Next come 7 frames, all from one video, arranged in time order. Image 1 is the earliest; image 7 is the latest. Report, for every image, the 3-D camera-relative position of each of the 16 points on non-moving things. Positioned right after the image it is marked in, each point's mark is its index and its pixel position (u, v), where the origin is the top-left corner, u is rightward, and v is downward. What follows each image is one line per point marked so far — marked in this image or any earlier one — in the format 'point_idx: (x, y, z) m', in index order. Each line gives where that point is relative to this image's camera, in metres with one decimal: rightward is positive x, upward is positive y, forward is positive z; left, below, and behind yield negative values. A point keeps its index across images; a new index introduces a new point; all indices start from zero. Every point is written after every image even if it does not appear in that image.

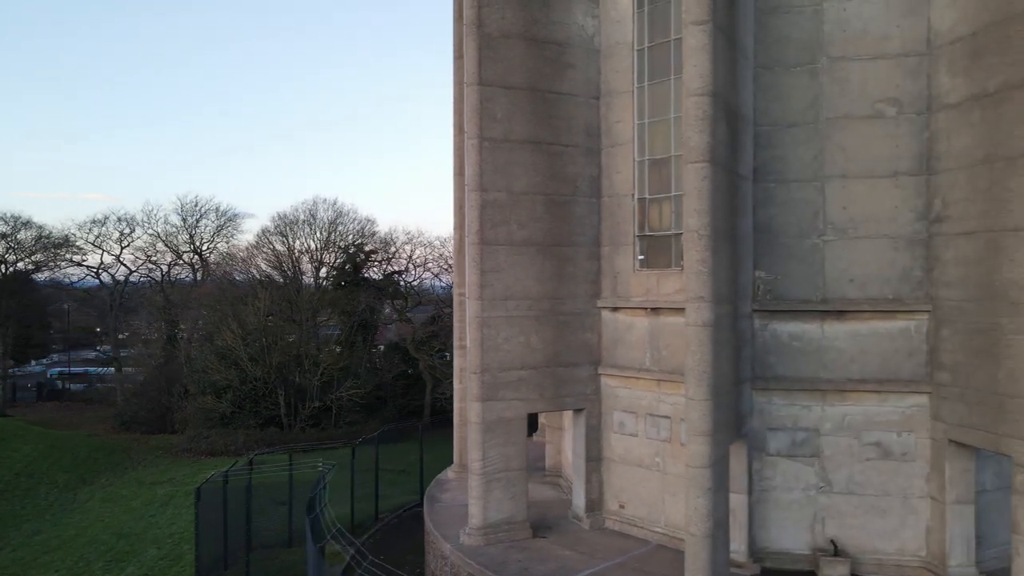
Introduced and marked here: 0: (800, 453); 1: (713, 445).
0: (+6.3, -3.6, +8.9) m
1: (+3.6, -2.8, +7.4) m
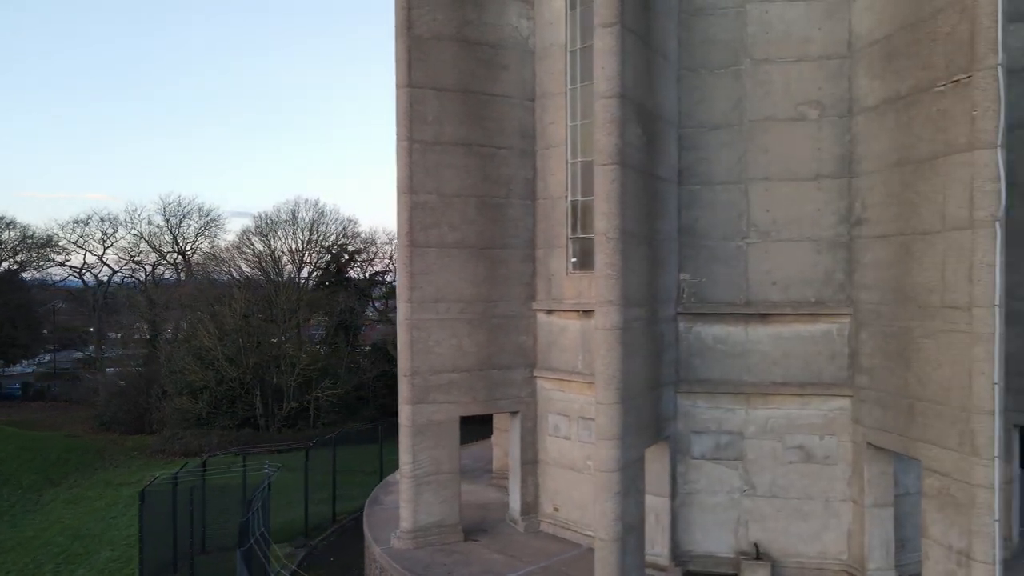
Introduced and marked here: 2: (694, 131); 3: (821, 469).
0: (+4.6, -3.6, +8.9) m
1: (+2.0, -2.9, +7.3) m
2: (+3.9, +3.4, +8.9) m
3: (+6.5, -3.8, +8.7) m
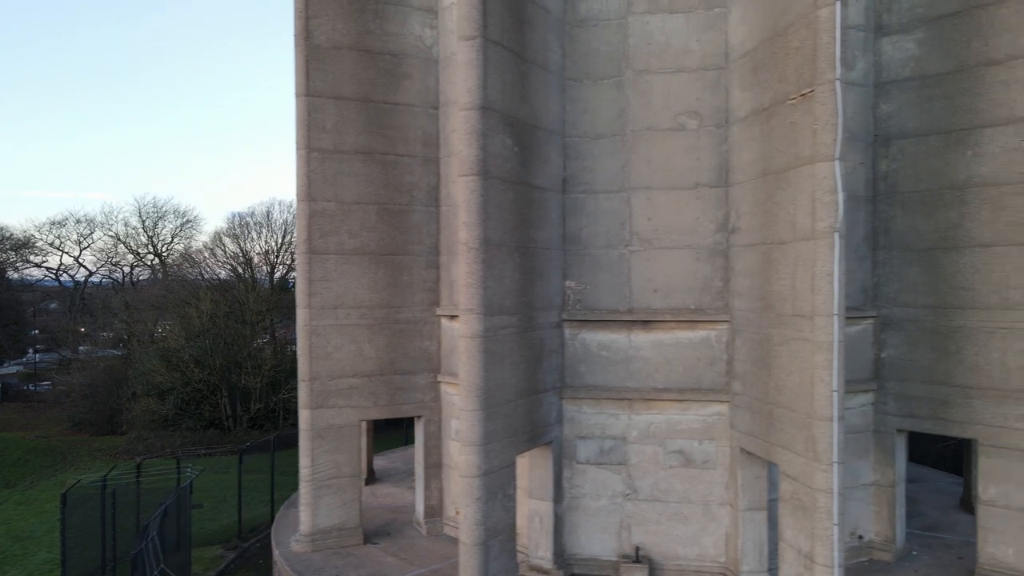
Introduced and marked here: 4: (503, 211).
0: (+2.1, -3.8, +9.0) m
1: (-0.5, -3.0, +7.5) m
2: (+1.5, +3.2, +9.1) m
3: (+4.0, -4.0, +8.8) m
4: (-0.2, +1.5, +7.8) m
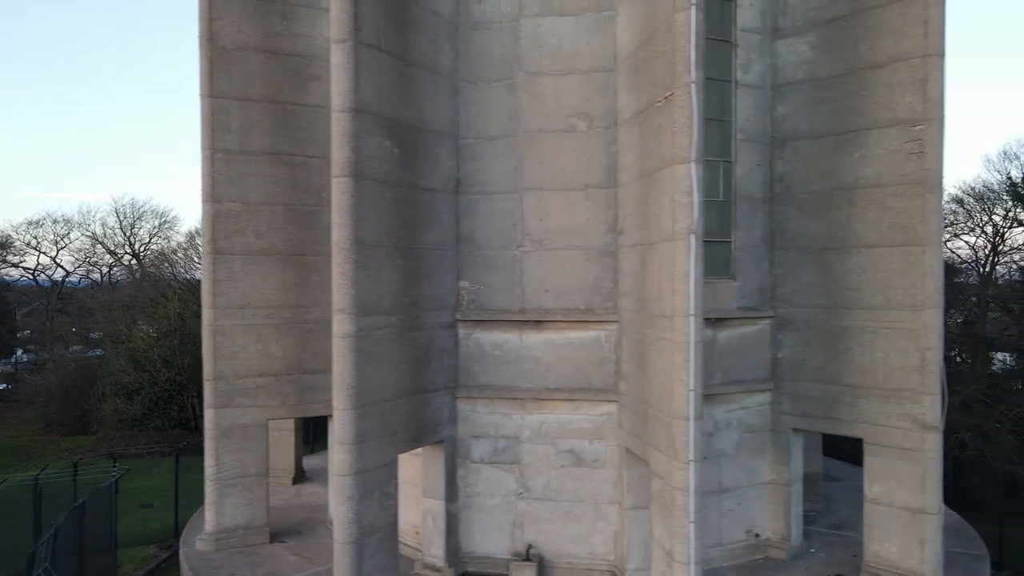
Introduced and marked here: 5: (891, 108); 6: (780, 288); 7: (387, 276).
0: (-0.2, -3.8, +9.1) m
1: (-2.8, -3.0, +7.6) m
2: (-0.9, +3.2, +9.1) m
3: (+1.7, -4.0, +8.9) m
4: (-2.5, +1.5, +7.9) m
5: (+7.9, +3.7, +8.5) m
6: (+6.3, 0.0, +9.6) m
7: (-2.4, +0.2, +8.0) m
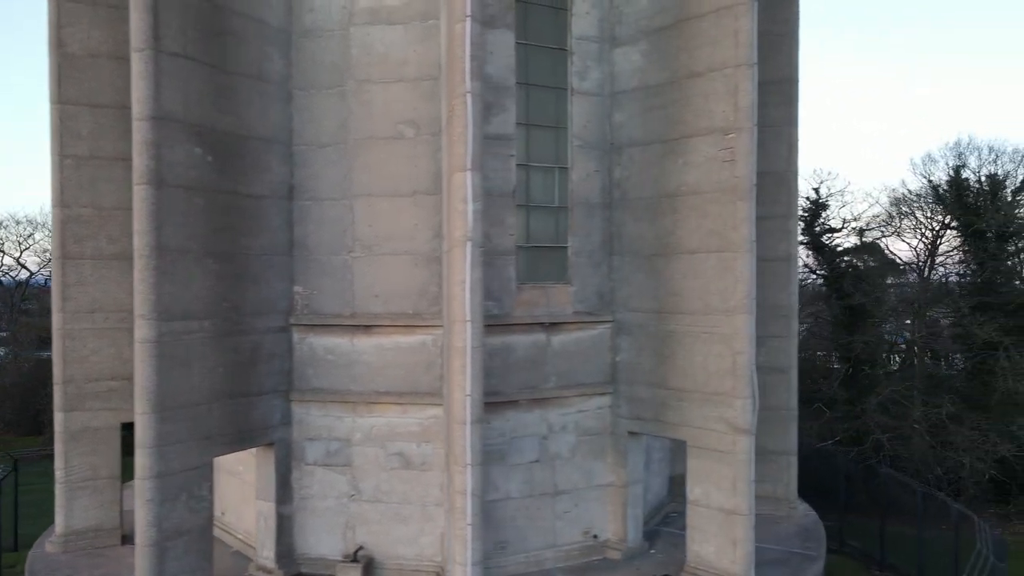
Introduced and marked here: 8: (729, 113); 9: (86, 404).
0: (-4.0, -3.9, +9.2) m
1: (-6.6, -3.1, +7.7) m
2: (-4.6, +3.1, +9.3) m
3: (-2.1, -4.1, +9.0) m
4: (-6.3, +1.3, +8.0) m
5: (+4.2, +3.6, +8.7) m
6: (+2.5, -0.1, +9.8) m
7: (-6.2, +0.1, +8.1) m
8: (+4.5, +3.6, +8.5) m
9: (-10.6, -2.9, +10.2) m
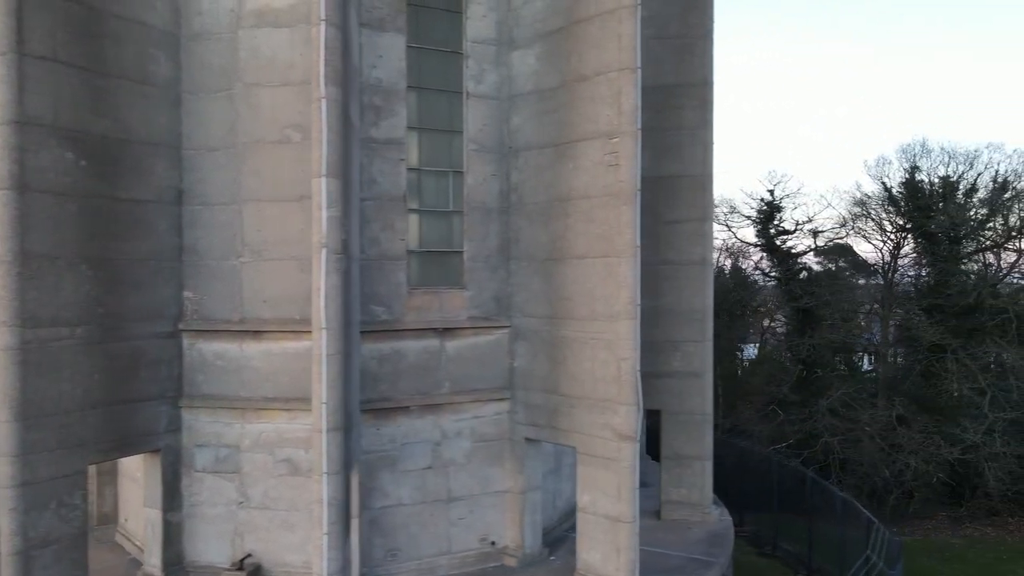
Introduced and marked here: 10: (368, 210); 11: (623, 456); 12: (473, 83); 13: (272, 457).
0: (-6.4, -4.0, +9.1) m
1: (-9.0, -3.3, +7.6) m
2: (-7.1, +3.0, +9.2) m
3: (-4.5, -4.2, +8.9) m
4: (-8.7, +1.2, +7.9) m
5: (+1.7, +3.5, +8.6) m
6: (+0.1, -0.2, +9.7) m
7: (-8.6, 0.0, +8.0) m
8: (+2.1, +3.5, +8.4) m
9: (-13.0, -3.0, +10.1) m
10: (-3.1, +1.7, +8.9) m
11: (+2.2, -3.4, +8.4) m
12: (-0.9, +4.7, +9.5) m
13: (-5.3, -3.7, +9.0) m
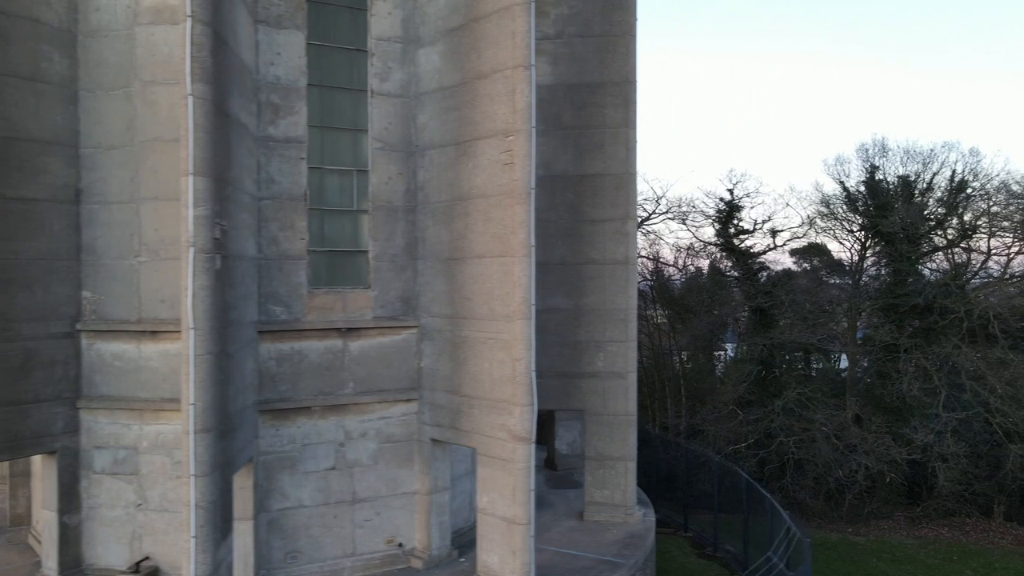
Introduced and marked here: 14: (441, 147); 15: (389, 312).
0: (-8.6, -4.0, +9.0) m
1: (-11.2, -3.3, +7.5) m
2: (-9.2, +3.0, +9.1) m
3: (-6.7, -4.2, +8.8) m
4: (-10.9, +1.2, +7.8) m
5: (-0.4, +3.5, +8.5) m
6: (-2.1, -0.2, +9.6) m
7: (-10.7, 0.0, +7.9) m
8: (-0.1, +3.5, +8.4) m
9: (-15.1, -3.0, +10.0) m
10: (-5.3, +1.7, +8.8) m
11: (+0.1, -3.4, +8.3) m
12: (-3.1, +4.7, +9.4) m
13: (-7.4, -3.7, +8.9) m
14: (-1.6, +3.2, +9.3) m
15: (-2.8, -0.6, +9.5) m
